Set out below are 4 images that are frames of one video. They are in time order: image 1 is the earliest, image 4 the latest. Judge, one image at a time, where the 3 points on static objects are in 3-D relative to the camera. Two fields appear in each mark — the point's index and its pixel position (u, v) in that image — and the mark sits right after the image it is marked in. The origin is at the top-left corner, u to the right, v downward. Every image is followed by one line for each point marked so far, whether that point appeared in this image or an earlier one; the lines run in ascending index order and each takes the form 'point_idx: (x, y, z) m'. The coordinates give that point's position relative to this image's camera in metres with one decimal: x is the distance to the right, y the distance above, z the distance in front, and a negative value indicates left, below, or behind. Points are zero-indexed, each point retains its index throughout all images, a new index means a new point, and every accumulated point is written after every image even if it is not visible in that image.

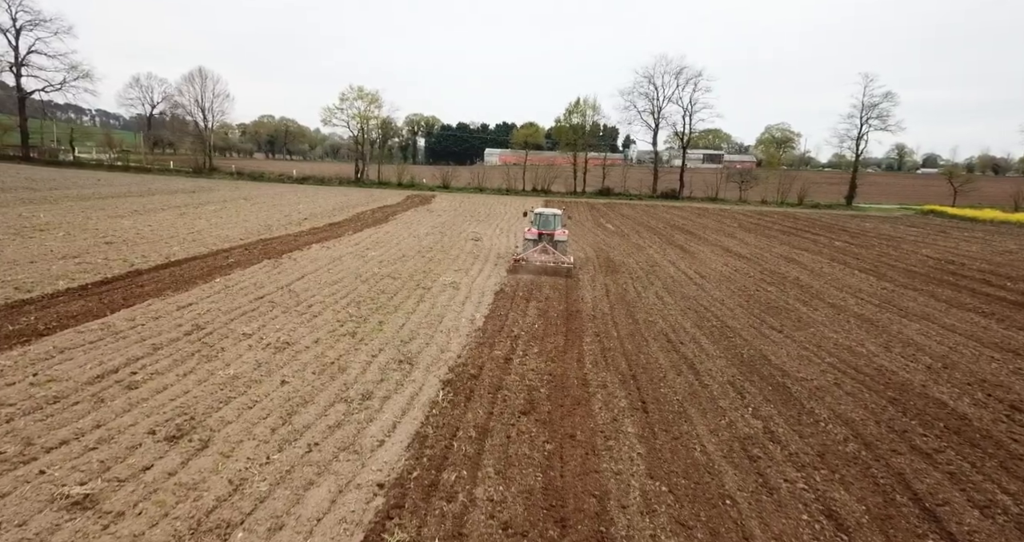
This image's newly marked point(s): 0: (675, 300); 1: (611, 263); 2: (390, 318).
0: (+3.7, -0.7, +11.5) m
1: (+3.2, +0.1, +16.2) m
2: (-2.1, -0.8, +9.0) m
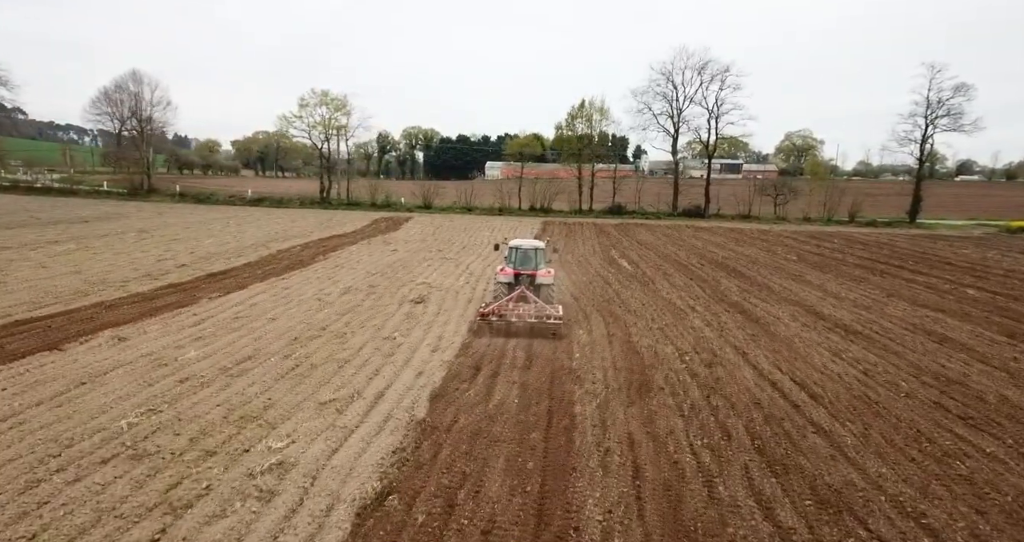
0: (+2.7, -2.3, +4.6) m
1: (+2.2, -1.7, +9.3) m
2: (-3.2, -2.5, +2.2) m
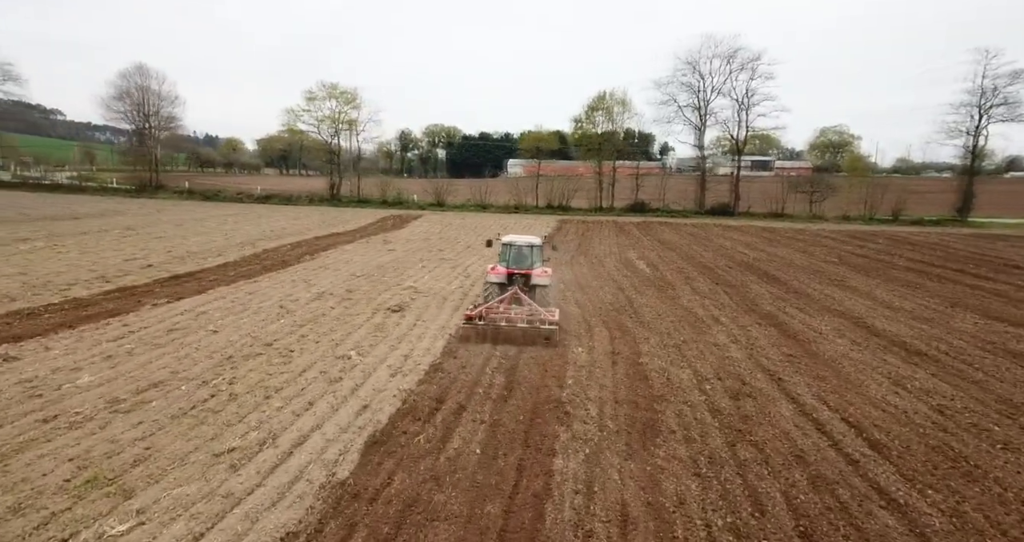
0: (+2.2, -2.4, +2.8) m
1: (+1.9, -1.8, +7.5) m
2: (-3.8, -2.6, +0.7) m
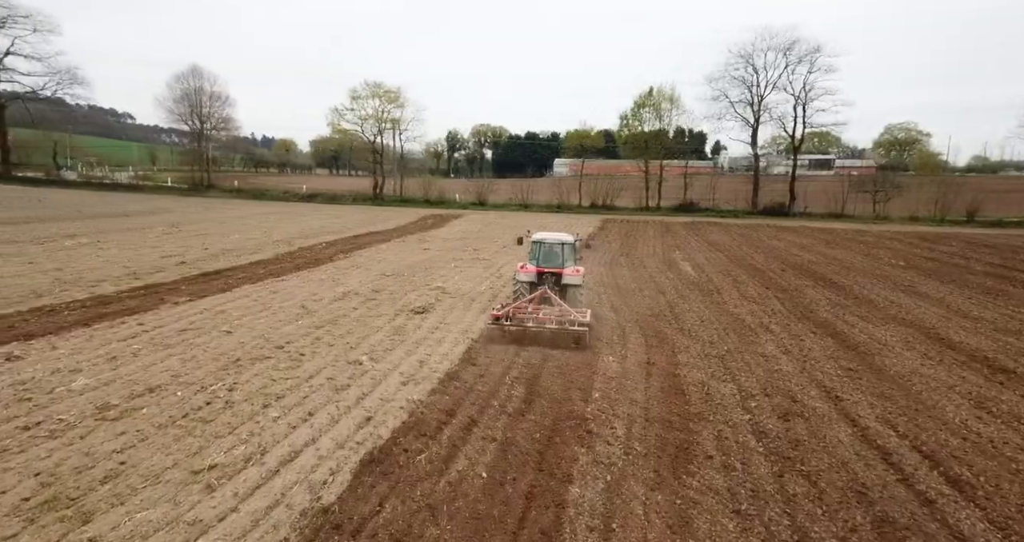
0: (+2.0, -2.5, +2.1) m
1: (+2.2, -1.8, +6.8) m
2: (-4.1, -2.5, +0.4) m
